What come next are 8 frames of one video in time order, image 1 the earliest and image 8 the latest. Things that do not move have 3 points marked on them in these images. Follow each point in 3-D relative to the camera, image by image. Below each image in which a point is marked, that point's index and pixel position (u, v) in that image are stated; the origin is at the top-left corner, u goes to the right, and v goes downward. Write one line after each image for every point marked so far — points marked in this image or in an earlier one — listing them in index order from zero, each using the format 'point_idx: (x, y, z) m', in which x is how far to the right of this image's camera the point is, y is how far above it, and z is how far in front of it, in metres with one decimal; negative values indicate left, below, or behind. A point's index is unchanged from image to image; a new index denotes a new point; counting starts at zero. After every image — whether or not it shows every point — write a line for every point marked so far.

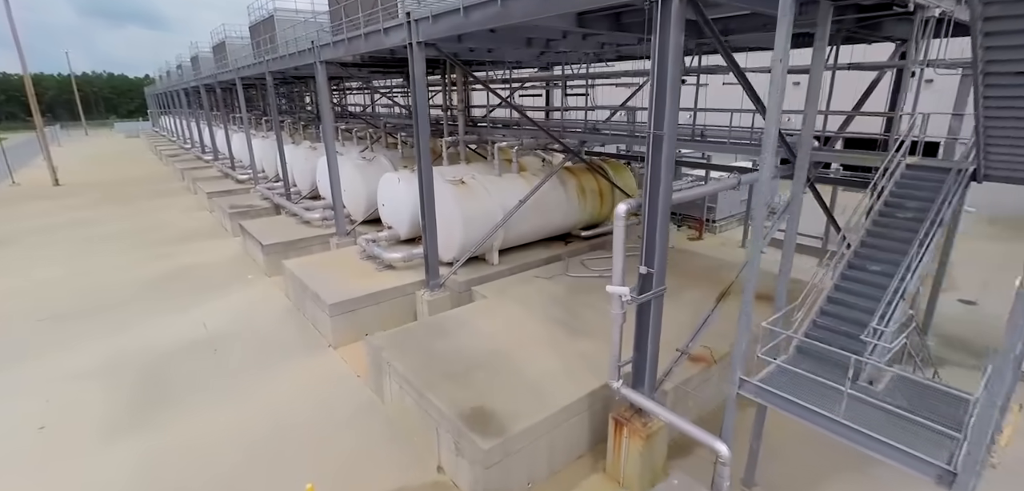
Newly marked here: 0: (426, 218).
0: (-0.9, +0.3, +5.3) m
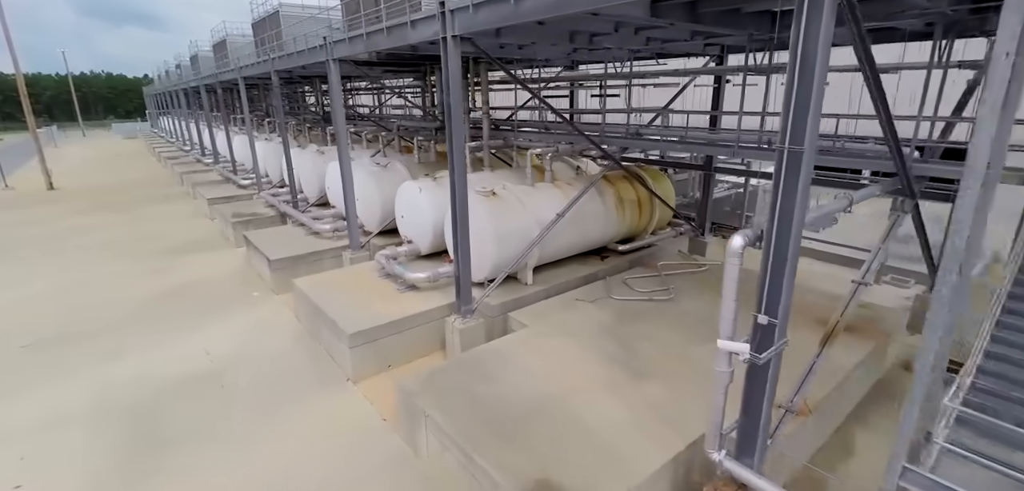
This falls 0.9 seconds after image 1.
0: (-0.5, +0.1, +4.6) m
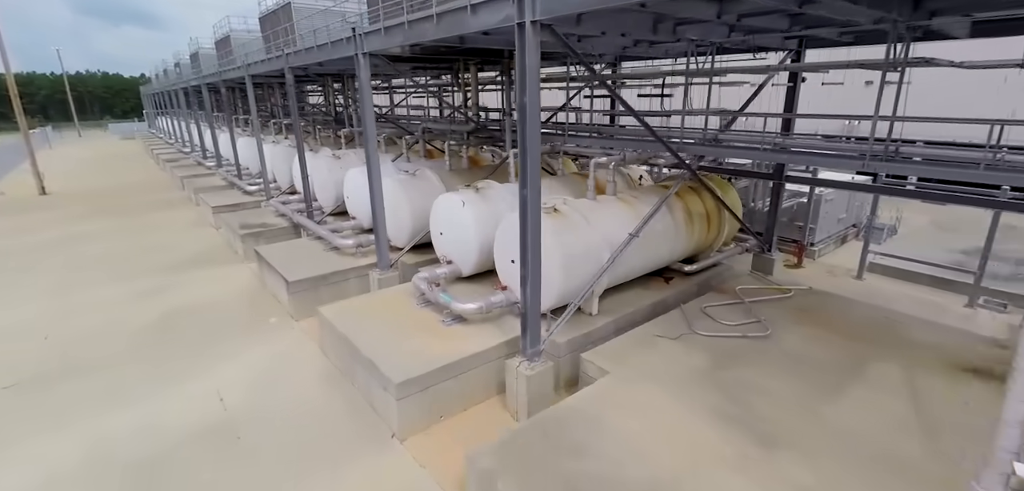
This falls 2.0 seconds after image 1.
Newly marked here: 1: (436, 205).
0: (+0.1, -0.2, +3.9) m
1: (-0.9, +0.5, +5.6) m
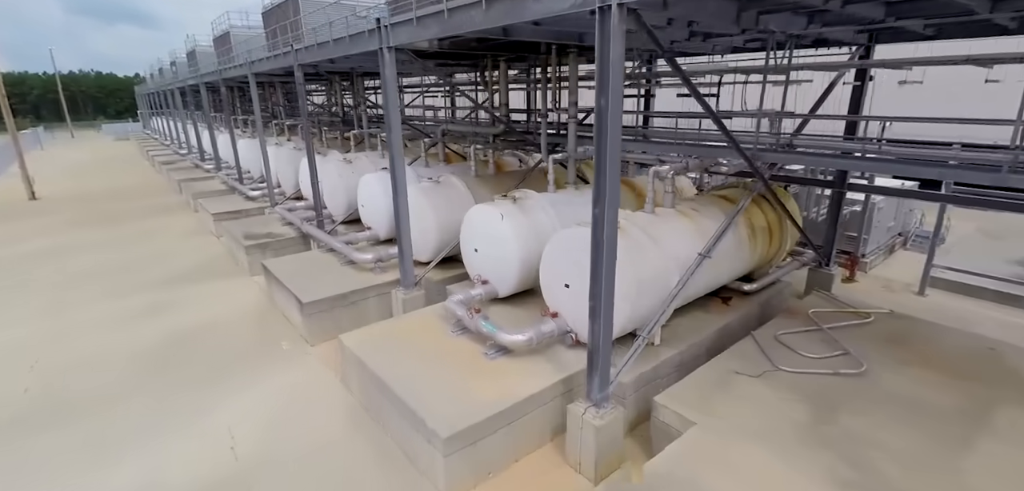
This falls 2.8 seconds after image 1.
0: (+0.5, -0.3, +3.3) m
1: (-0.4, +0.3, +5.0) m
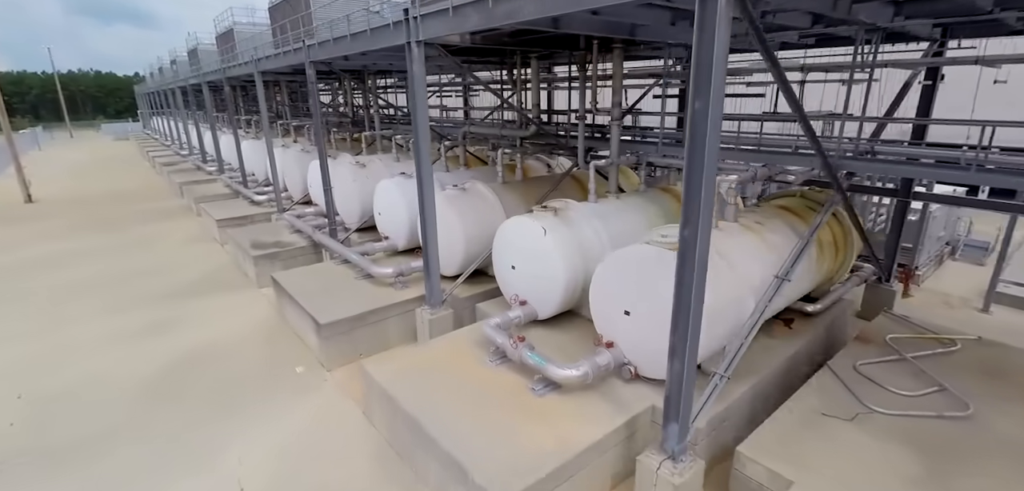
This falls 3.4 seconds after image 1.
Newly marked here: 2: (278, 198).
0: (+0.9, -0.5, +2.8) m
1: (-0.1, +0.1, +4.5) m
2: (-4.3, +0.9, +9.1) m
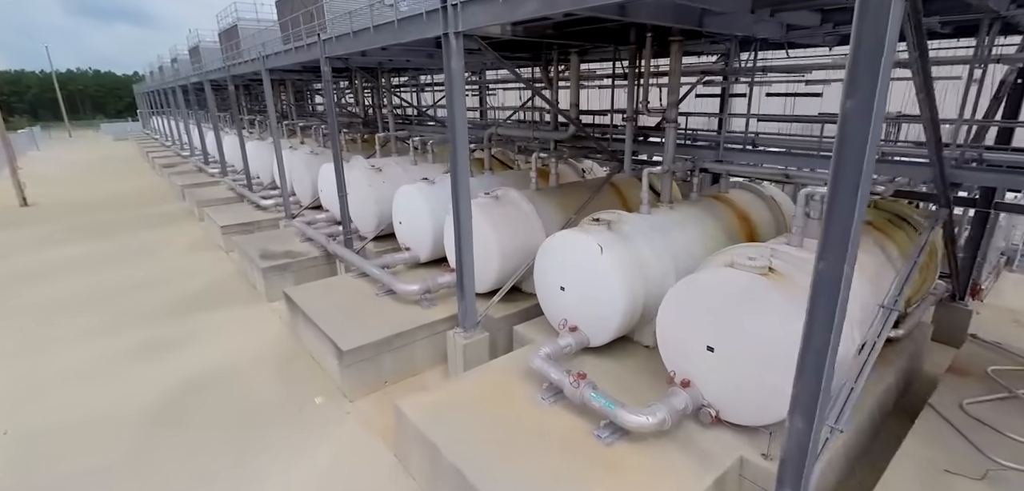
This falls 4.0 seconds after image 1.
0: (+1.3, -0.6, +2.3) m
1: (+0.3, 0.0, +4.0) m
2: (-3.9, +0.7, +8.6) m
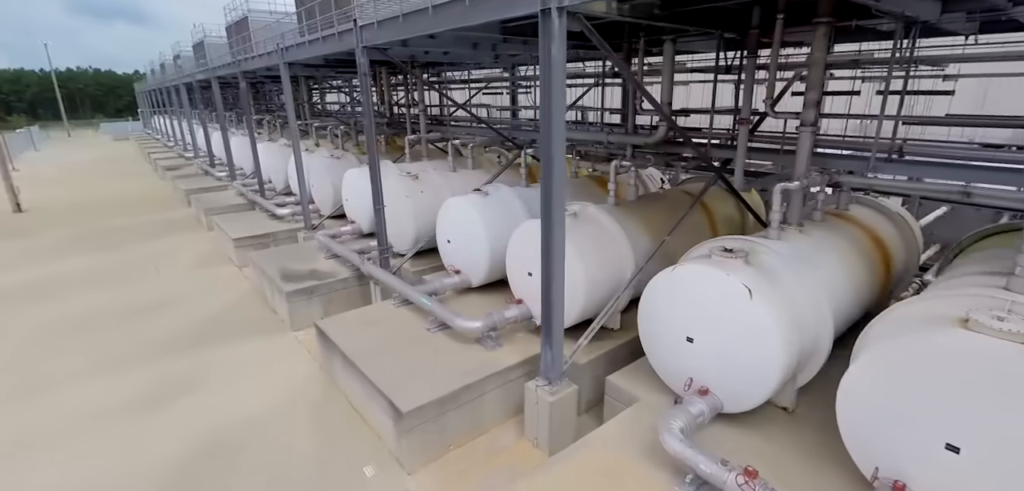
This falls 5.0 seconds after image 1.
0: (+2.0, -0.9, +1.4) m
1: (+1.0, -0.3, +3.1) m
2: (-3.2, +0.5, +7.8) m
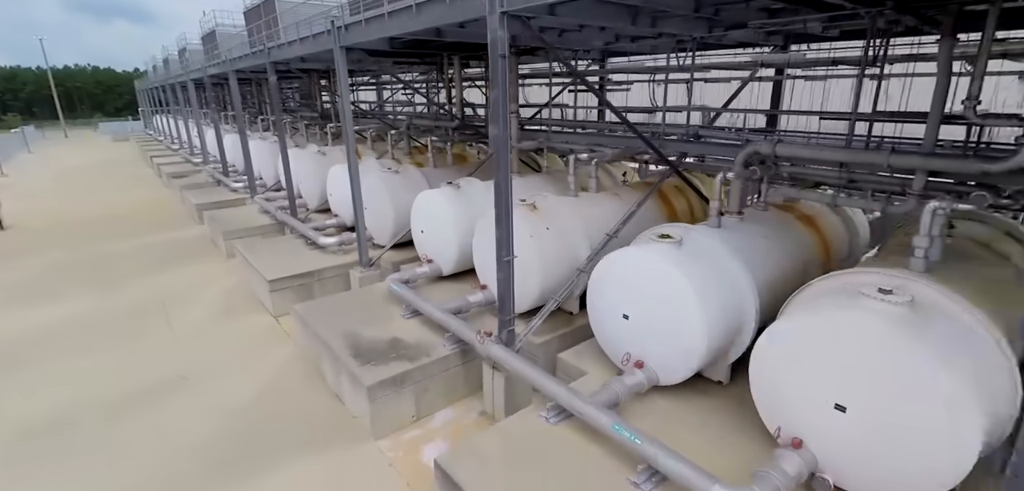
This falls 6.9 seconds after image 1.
0: (+3.4, -1.4, -0.4) m
1: (+2.4, -0.8, +1.3) m
2: (-1.8, 0.0, +6.0) m
